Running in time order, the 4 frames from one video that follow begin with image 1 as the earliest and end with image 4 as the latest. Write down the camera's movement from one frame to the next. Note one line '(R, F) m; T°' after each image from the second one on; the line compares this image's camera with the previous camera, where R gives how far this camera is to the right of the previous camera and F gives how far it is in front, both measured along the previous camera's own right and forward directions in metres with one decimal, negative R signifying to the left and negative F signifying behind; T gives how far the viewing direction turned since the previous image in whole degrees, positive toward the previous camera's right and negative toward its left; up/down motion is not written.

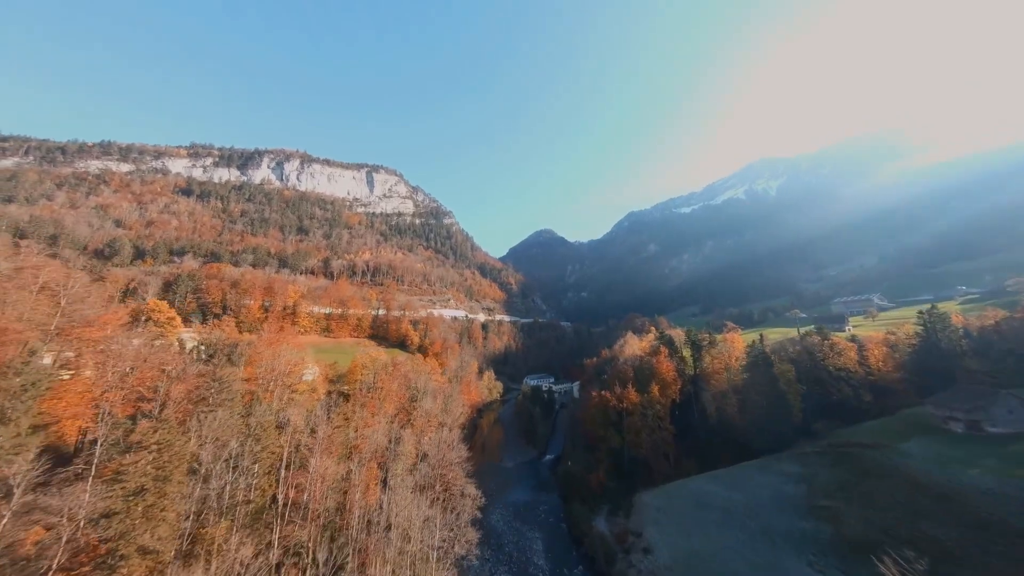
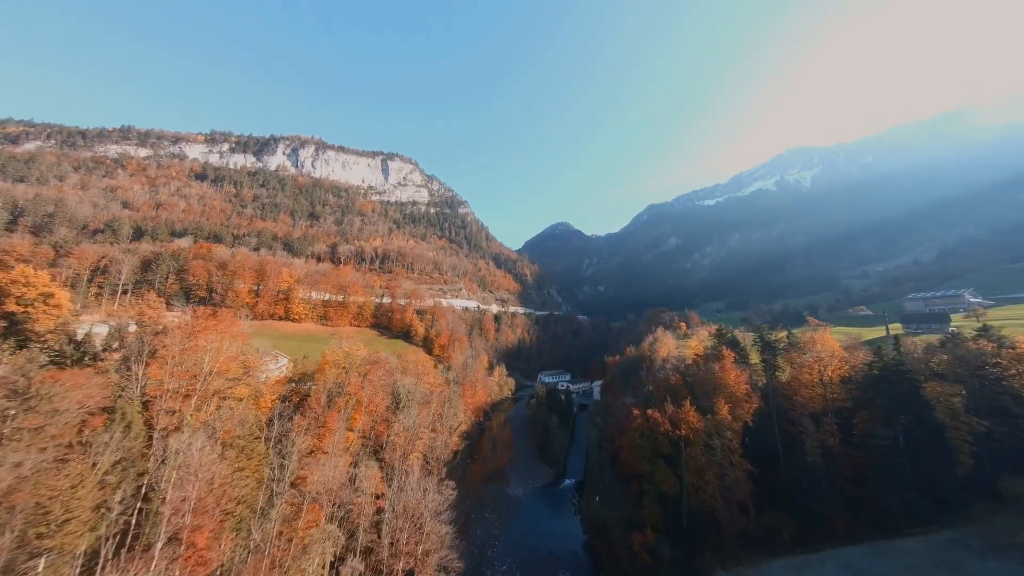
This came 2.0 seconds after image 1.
(+0.4, +9.6) m; -3°
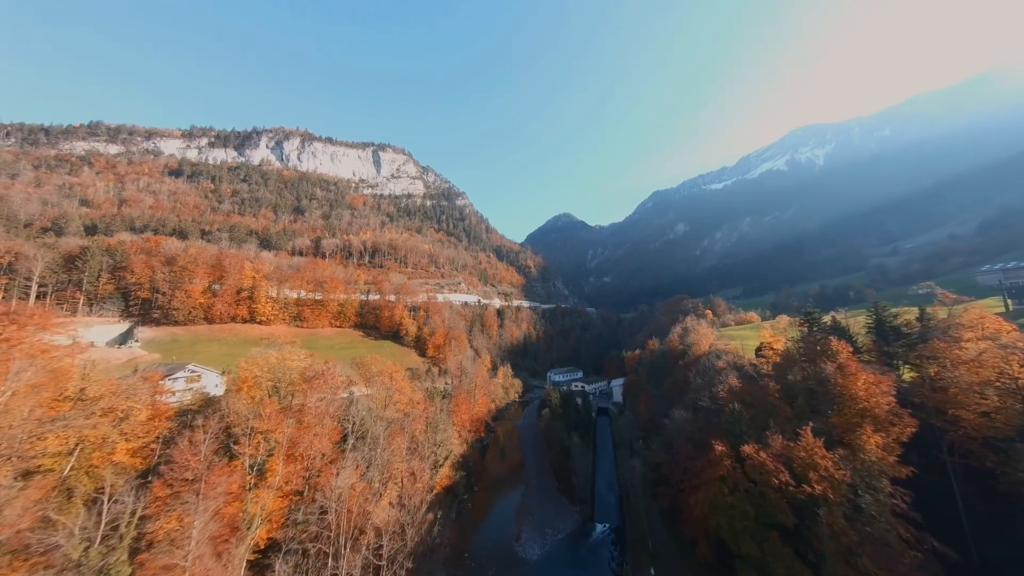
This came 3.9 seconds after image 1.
(0.0, +10.4) m; -1°
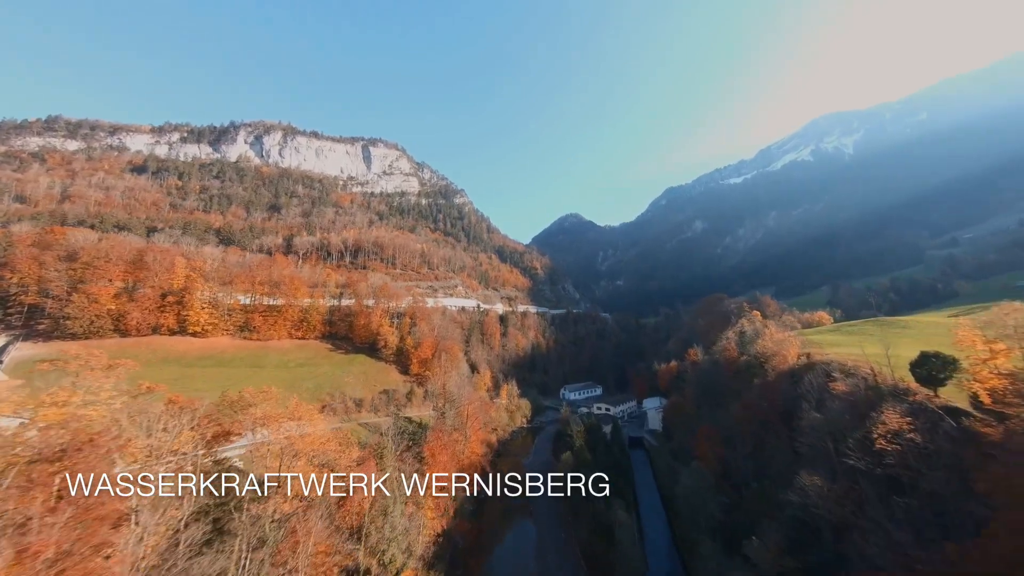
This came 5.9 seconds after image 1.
(-0.6, +12.2) m; 0°
